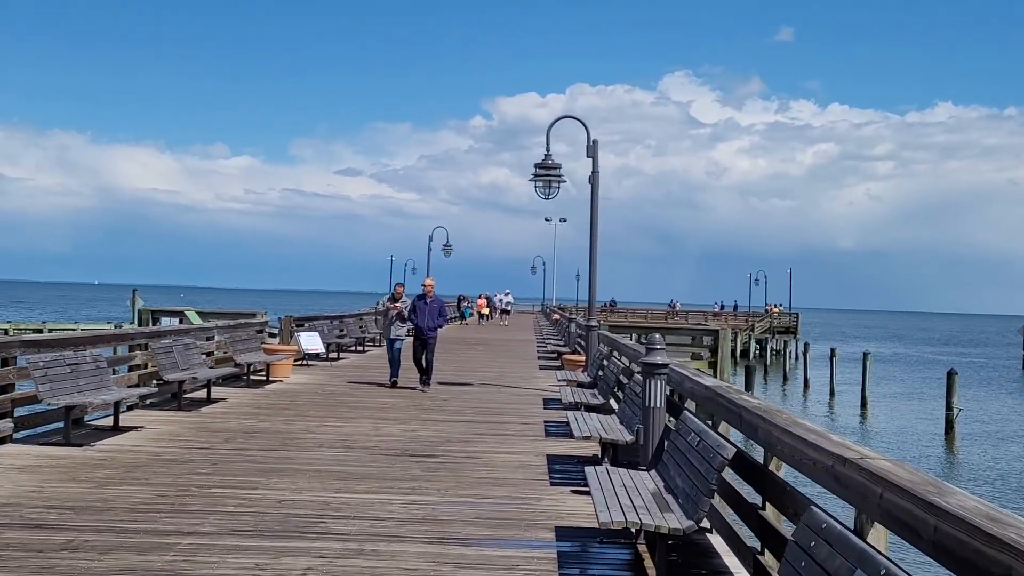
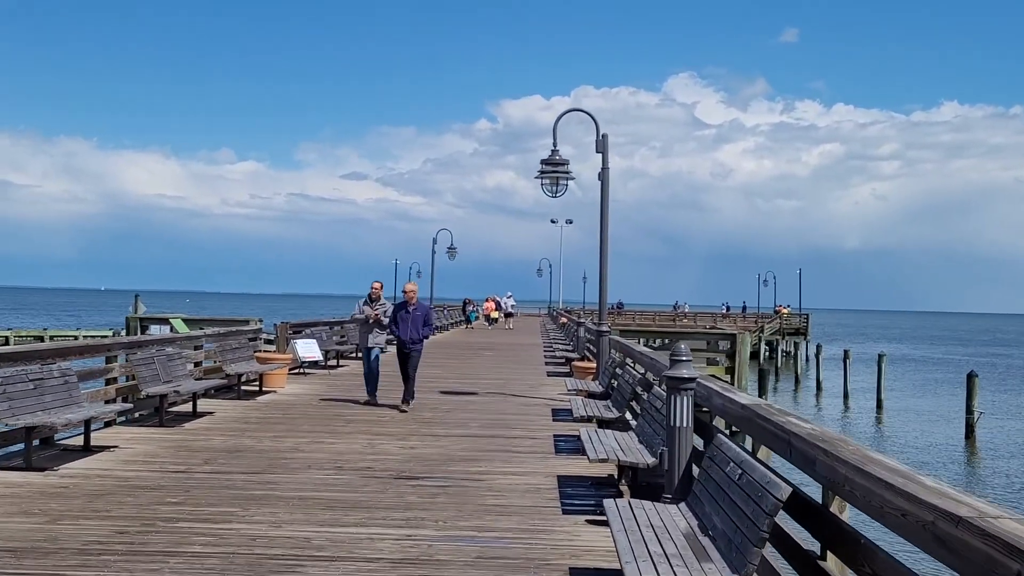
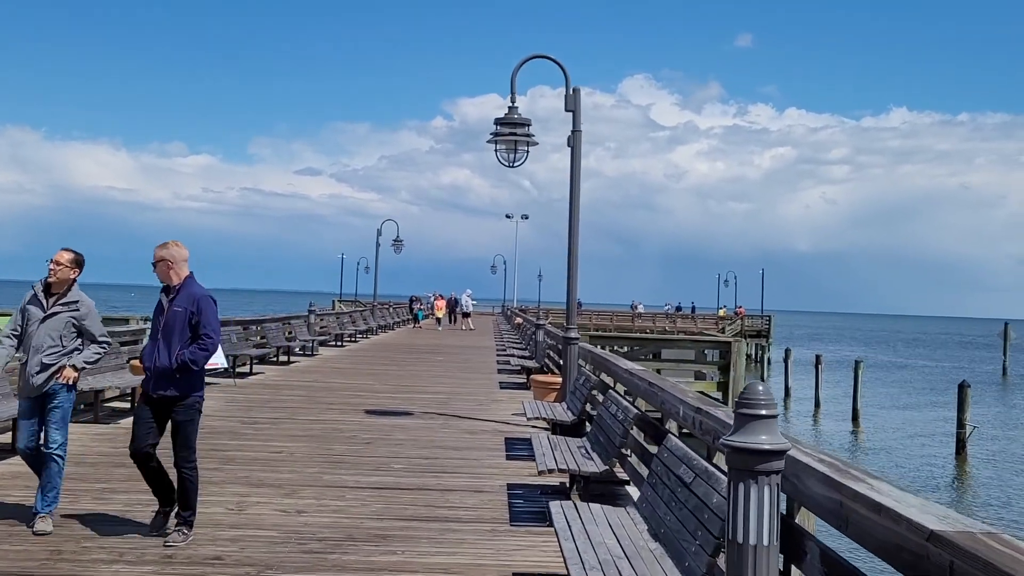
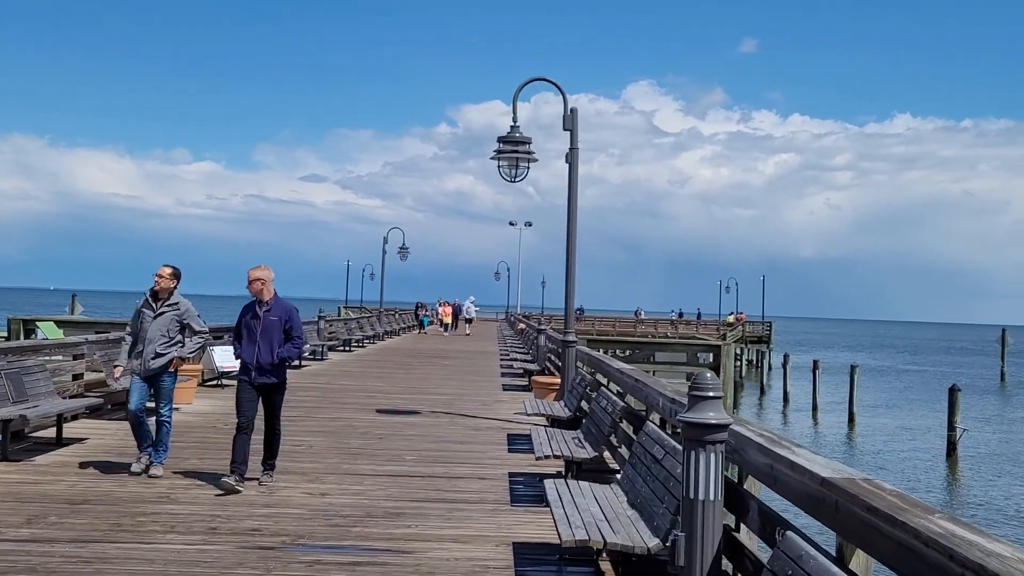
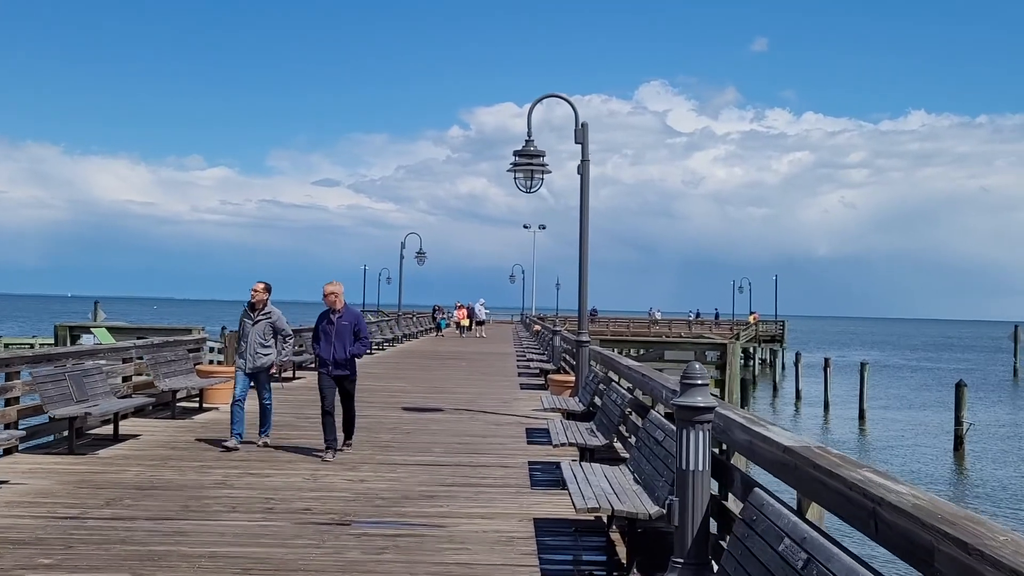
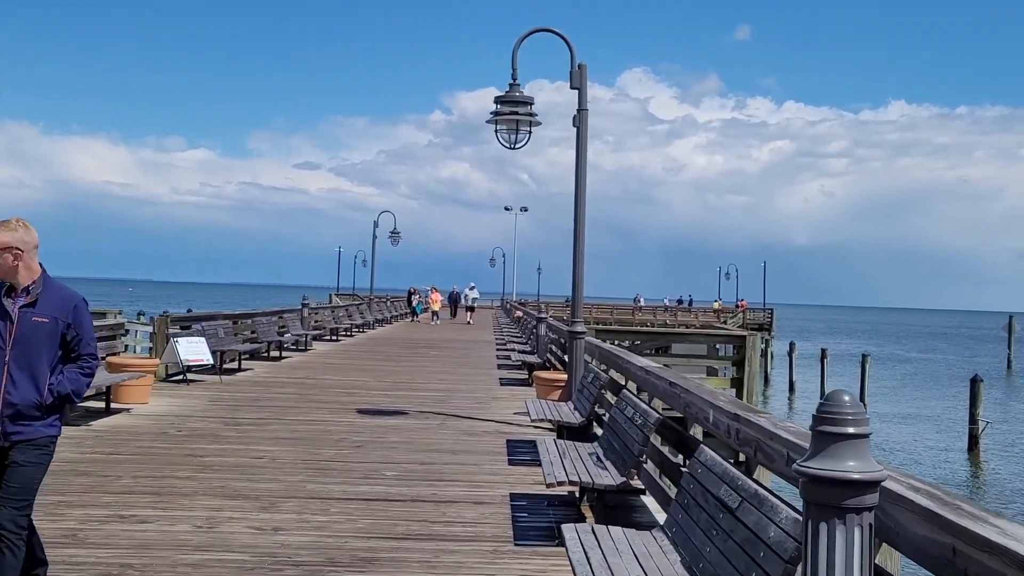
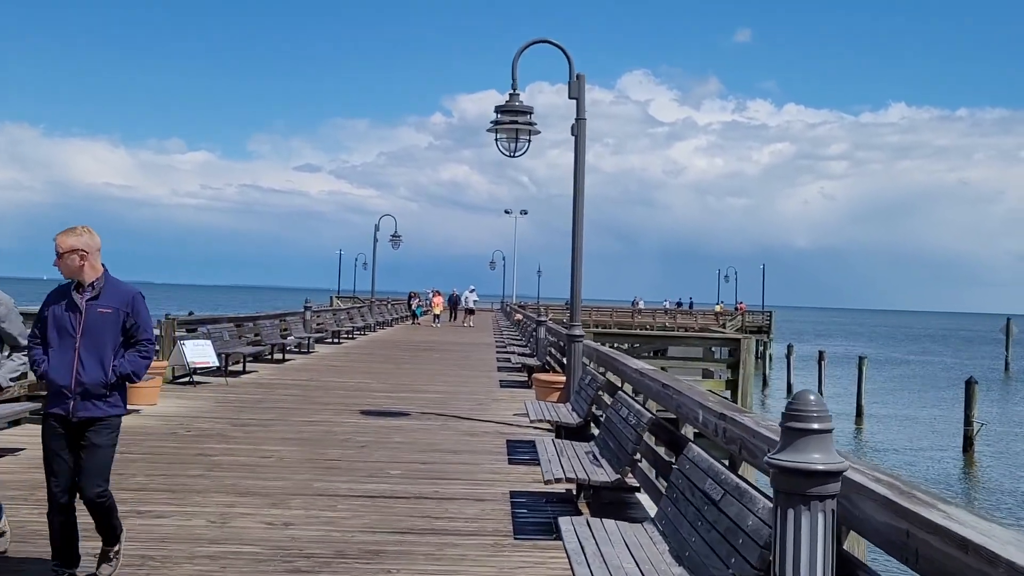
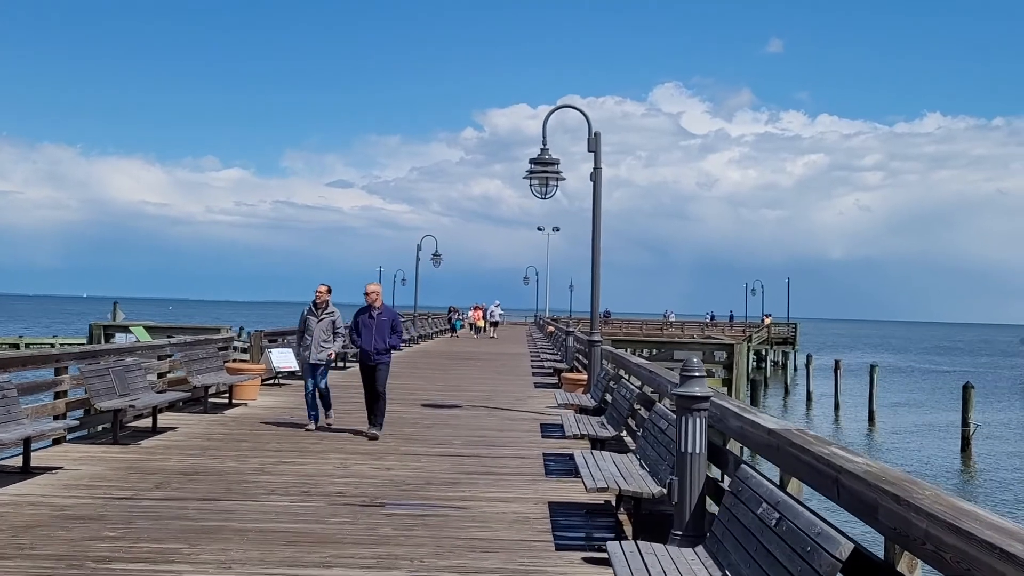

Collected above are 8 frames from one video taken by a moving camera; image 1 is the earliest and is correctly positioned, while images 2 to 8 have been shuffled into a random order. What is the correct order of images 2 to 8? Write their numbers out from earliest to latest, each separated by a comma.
2, 8, 5, 4, 3, 7, 6
